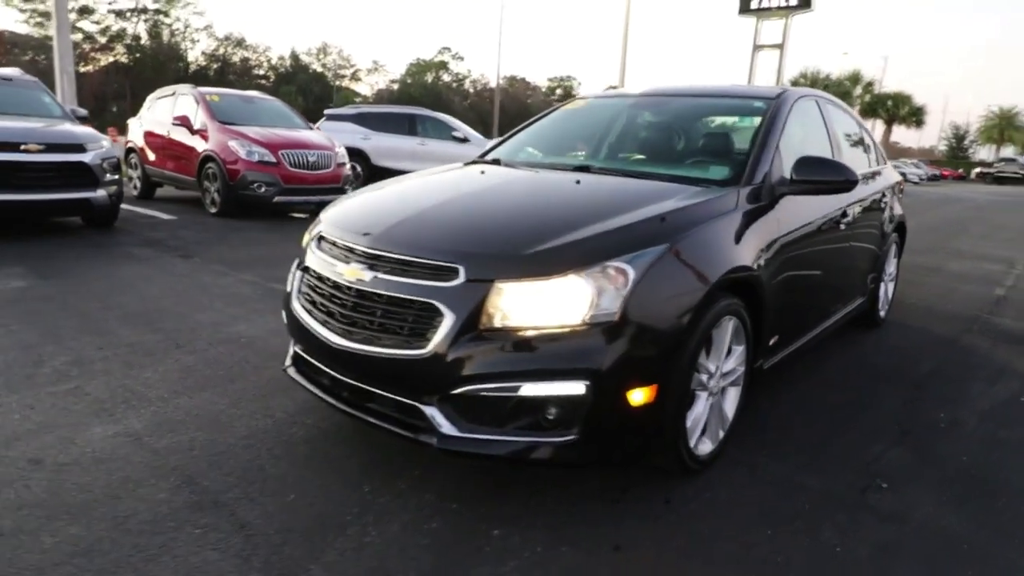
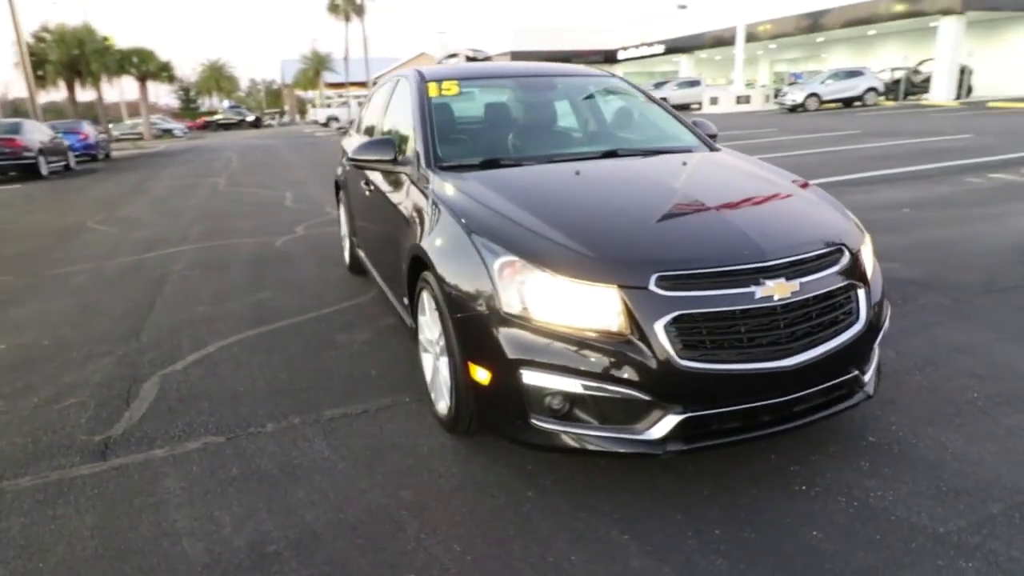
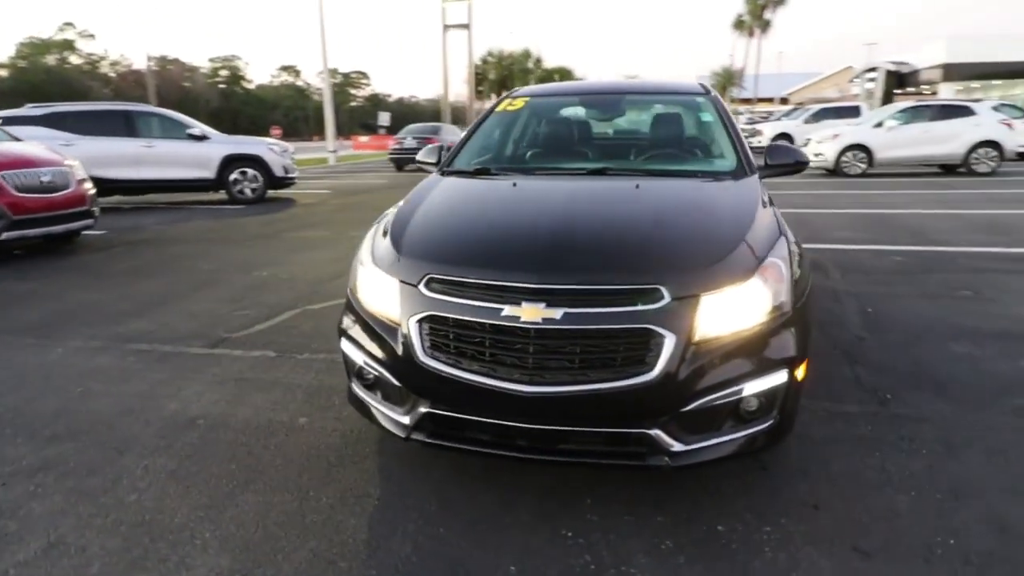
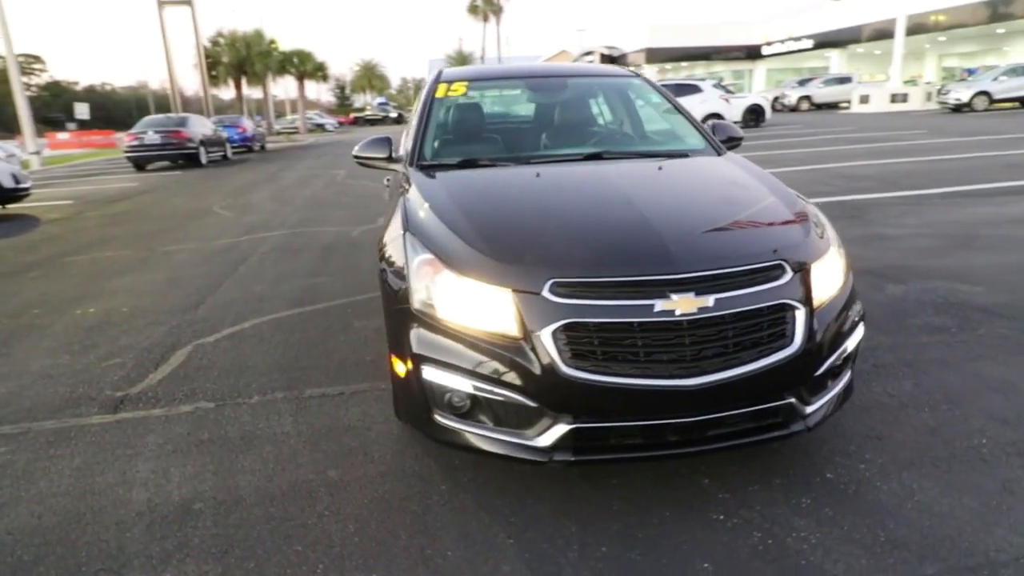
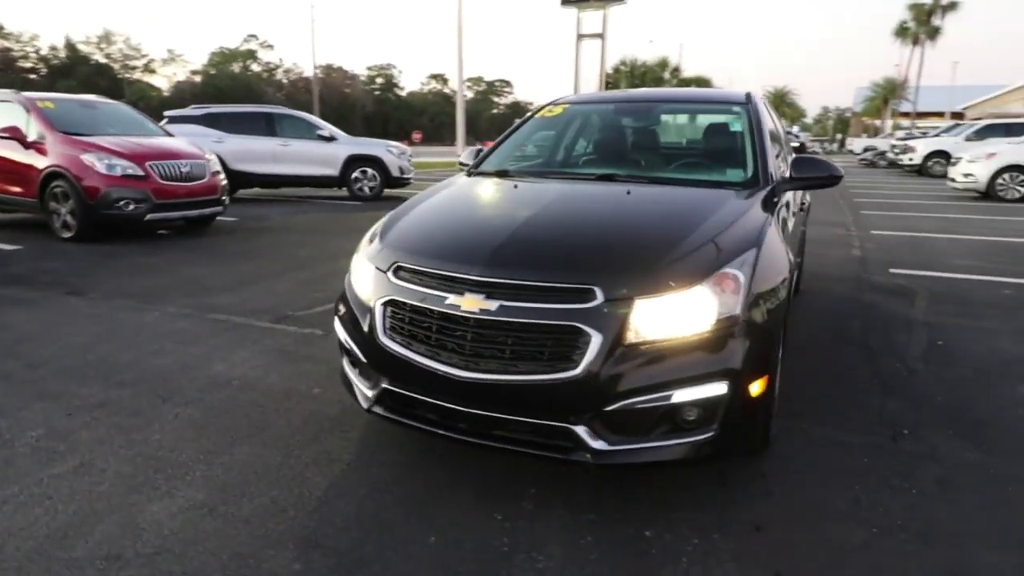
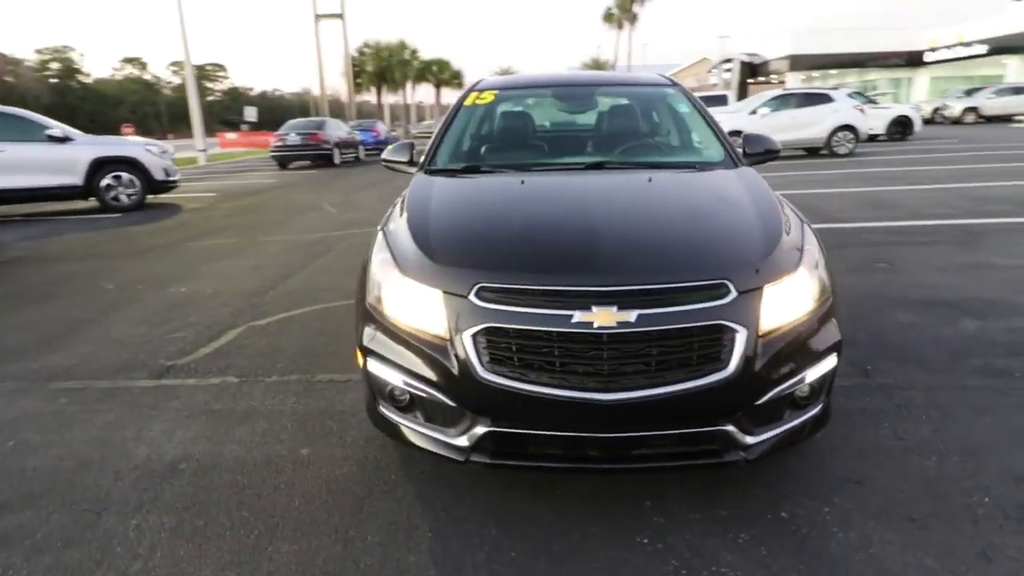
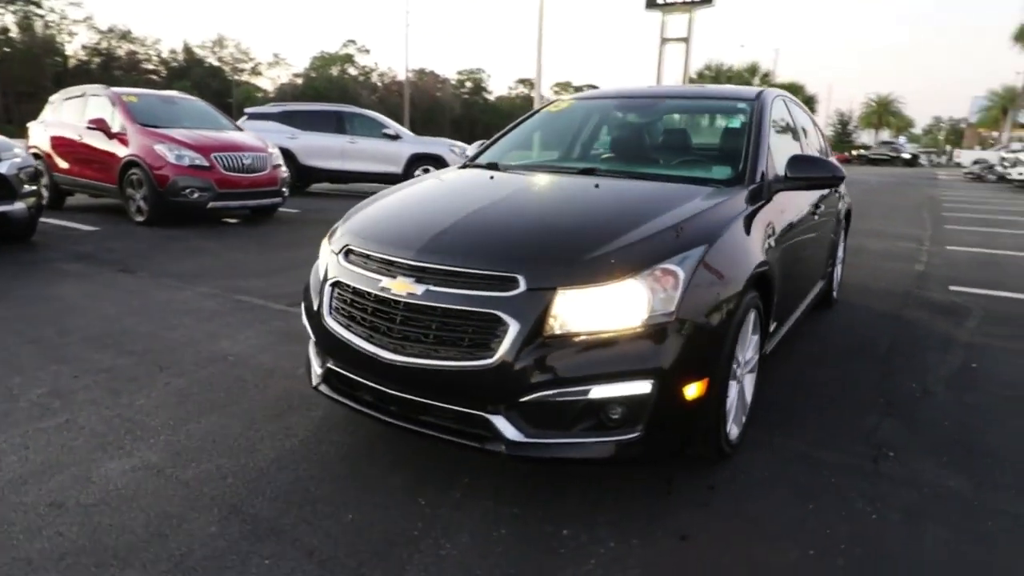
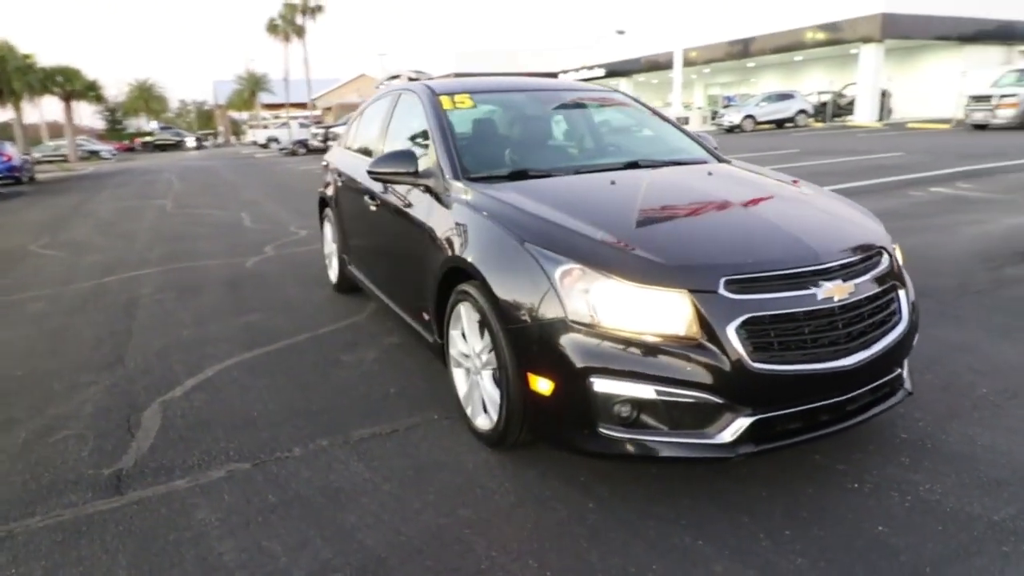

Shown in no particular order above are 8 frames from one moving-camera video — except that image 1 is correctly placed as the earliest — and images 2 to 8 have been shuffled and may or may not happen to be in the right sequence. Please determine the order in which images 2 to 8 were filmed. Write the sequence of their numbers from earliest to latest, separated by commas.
7, 5, 3, 6, 4, 2, 8
